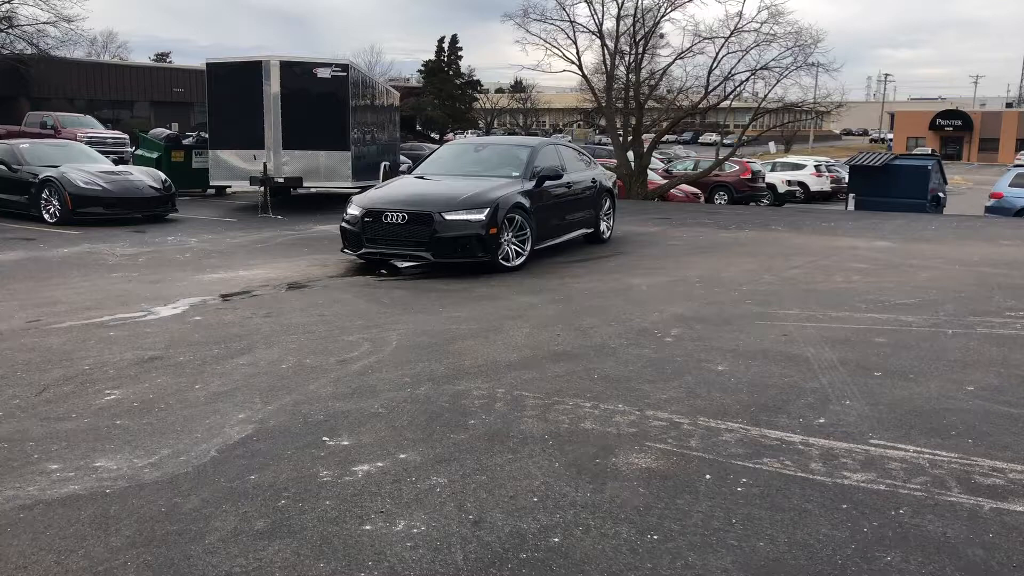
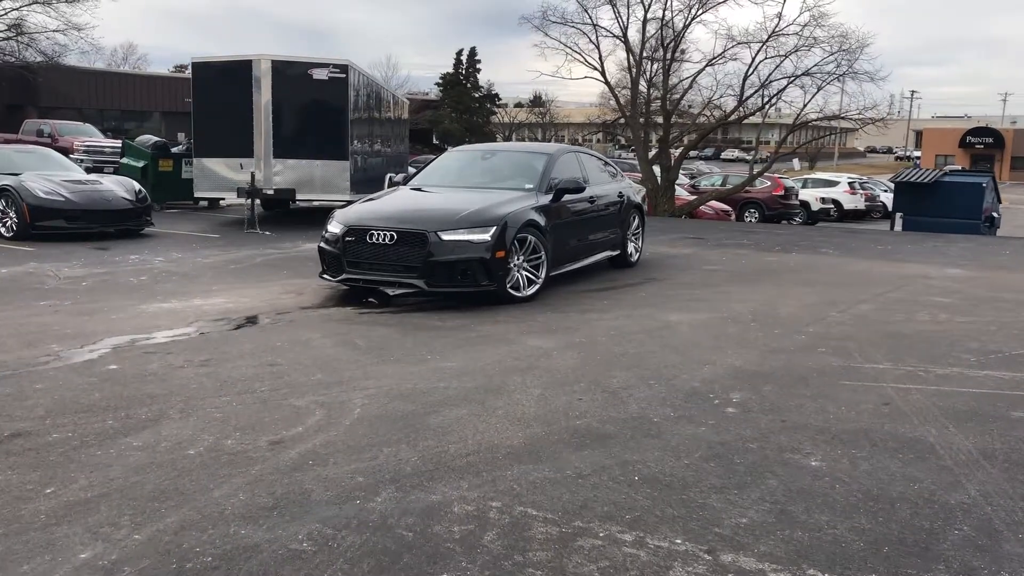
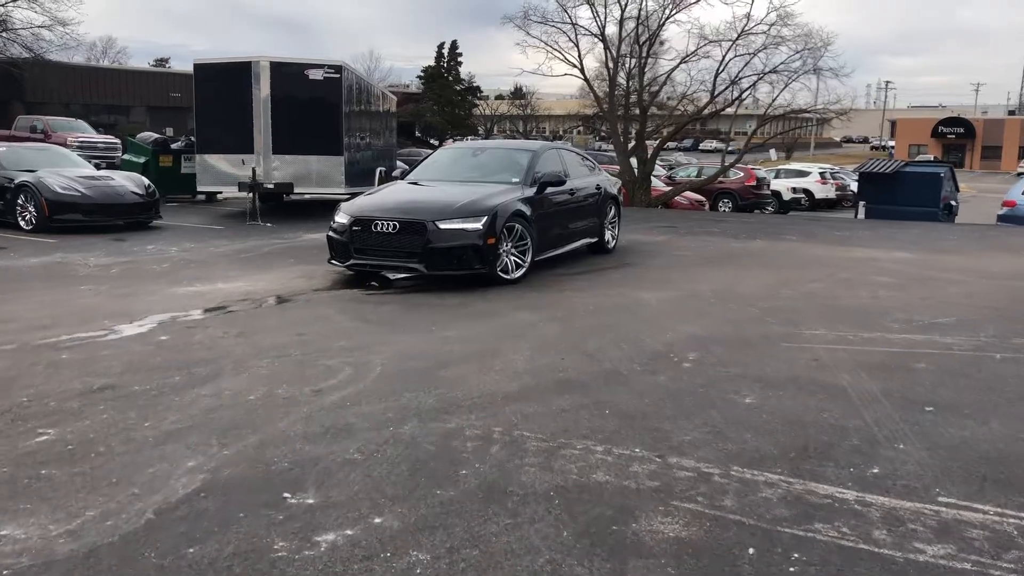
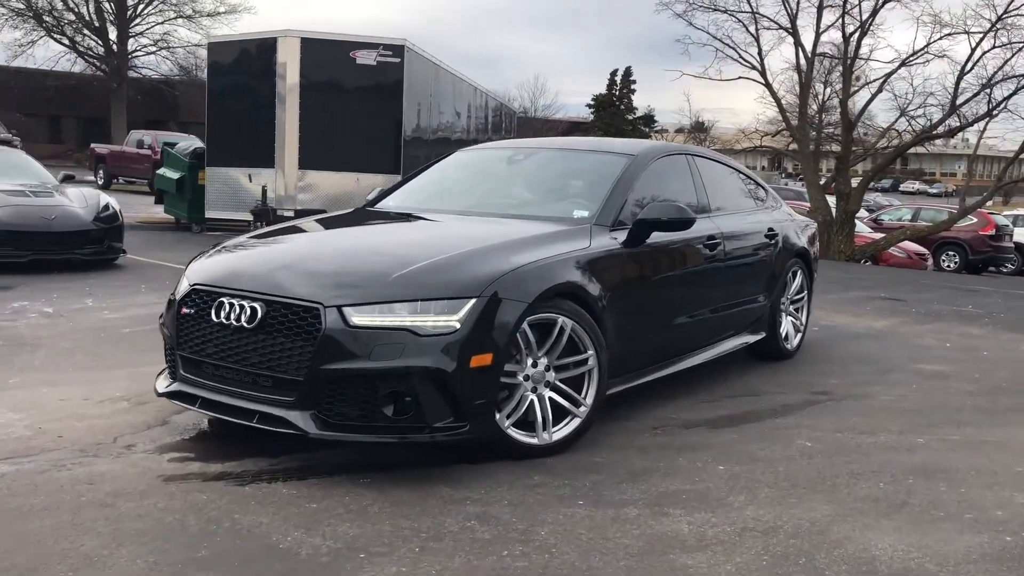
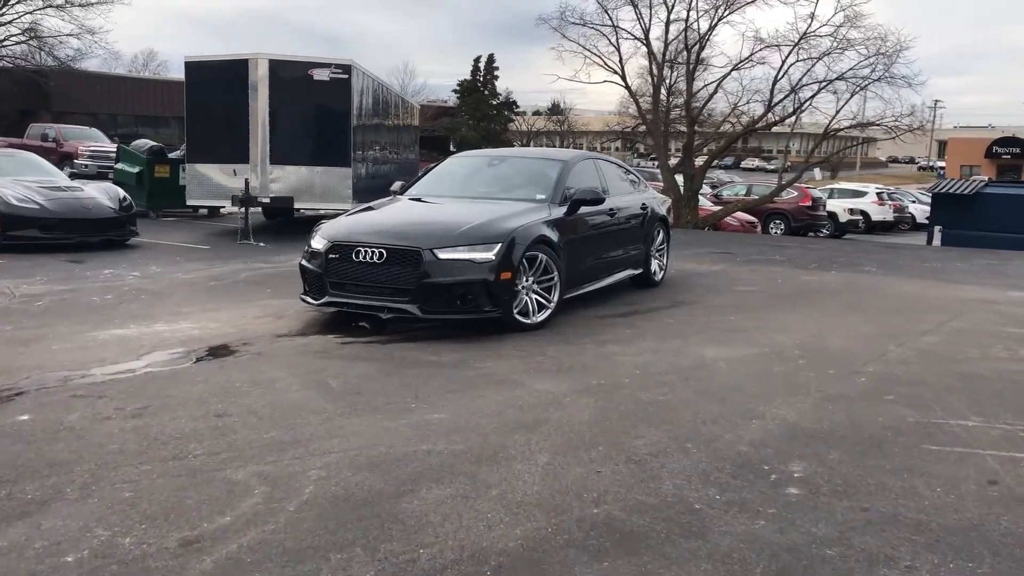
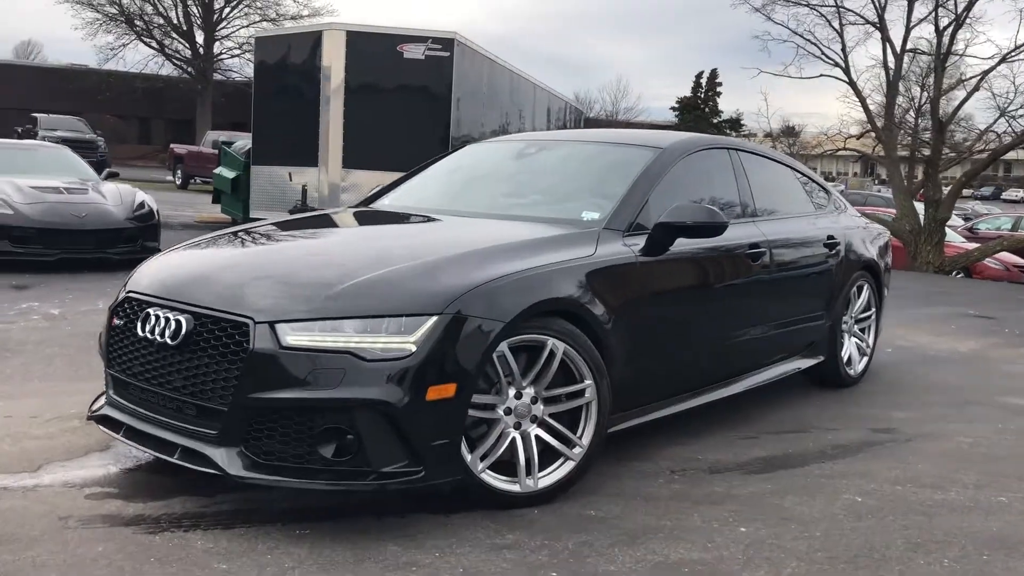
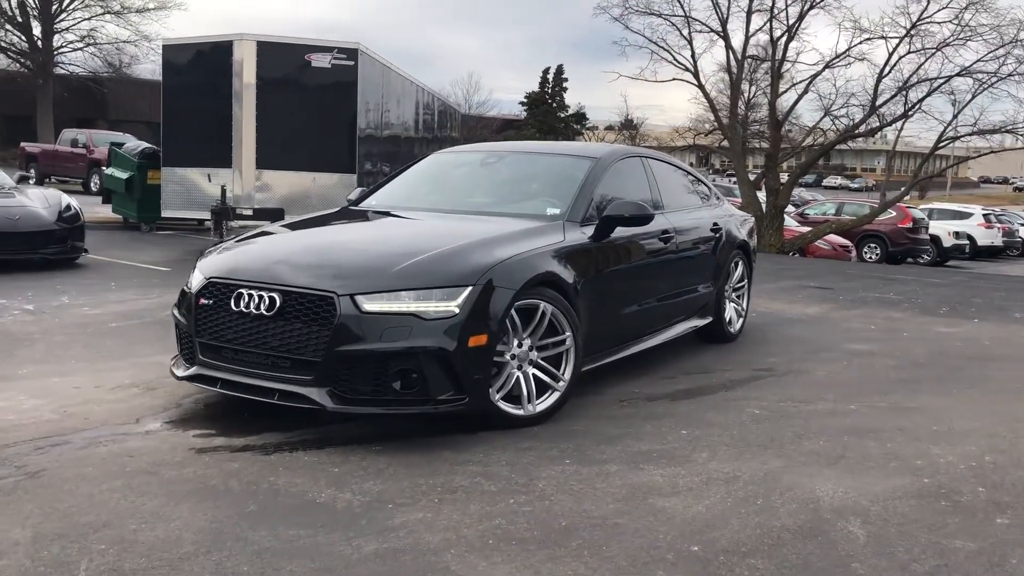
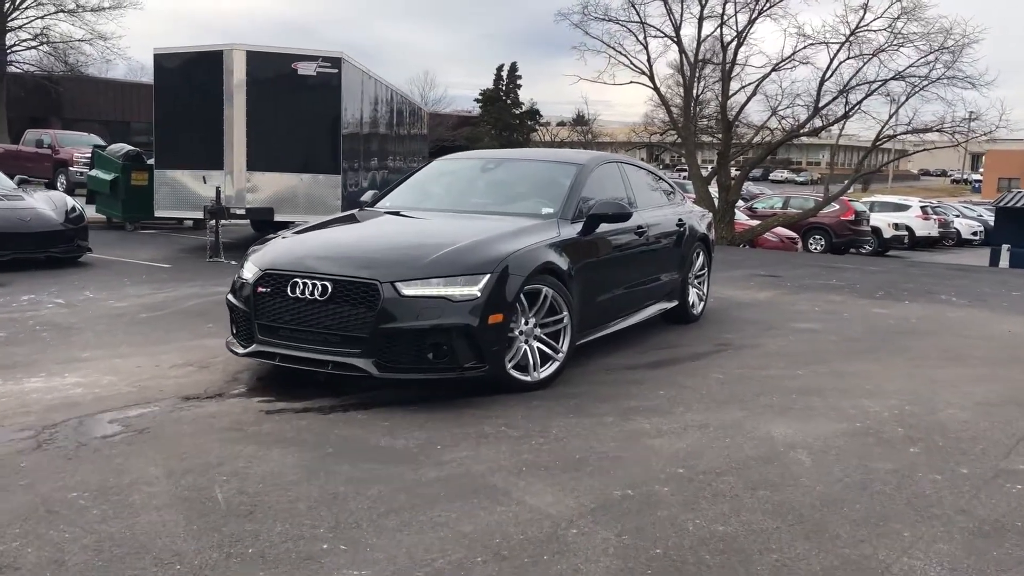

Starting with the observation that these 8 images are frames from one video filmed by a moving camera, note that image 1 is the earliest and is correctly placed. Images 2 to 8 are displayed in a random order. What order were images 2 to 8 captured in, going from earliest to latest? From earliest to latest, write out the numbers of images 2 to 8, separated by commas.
3, 2, 5, 8, 7, 4, 6
